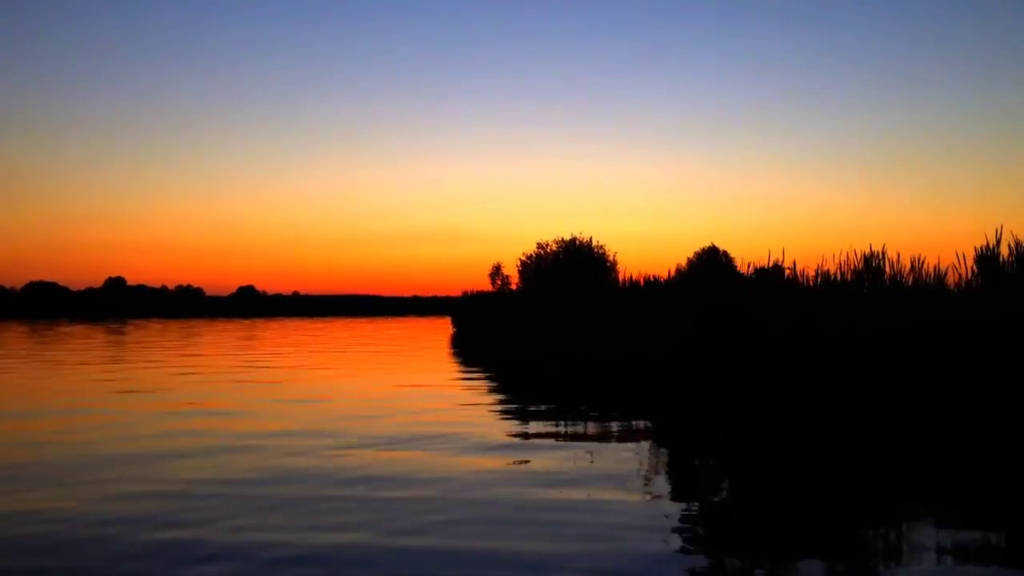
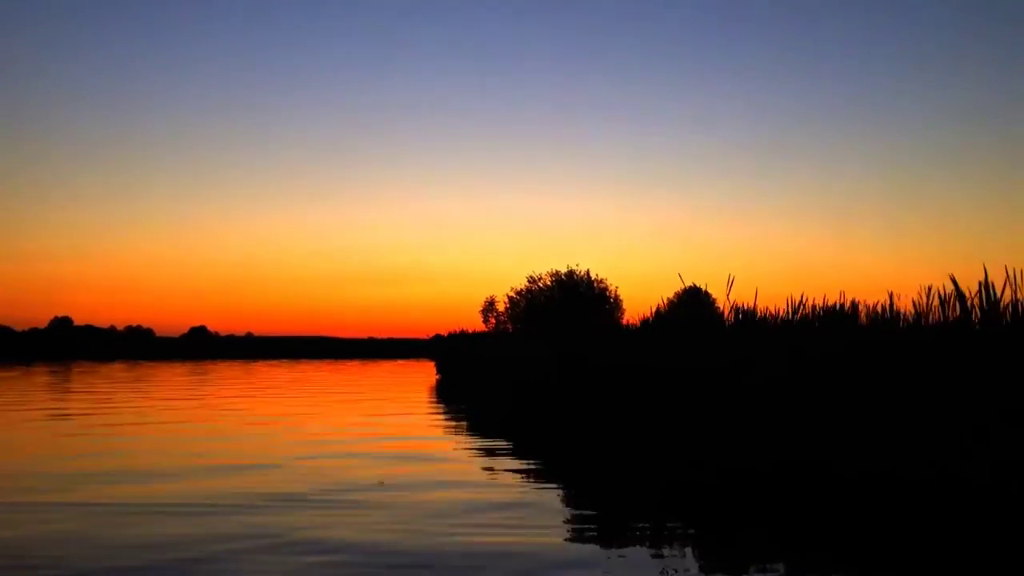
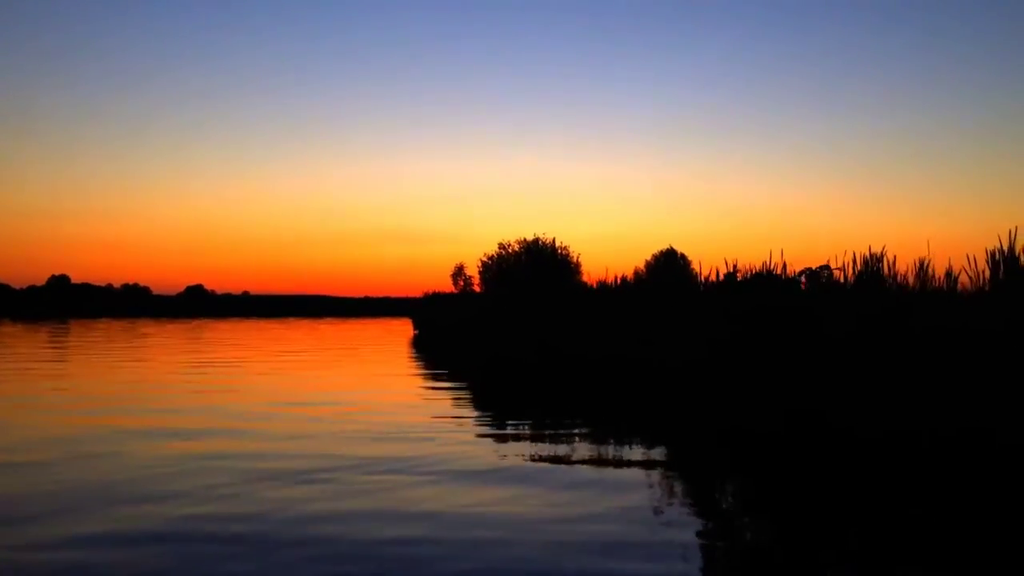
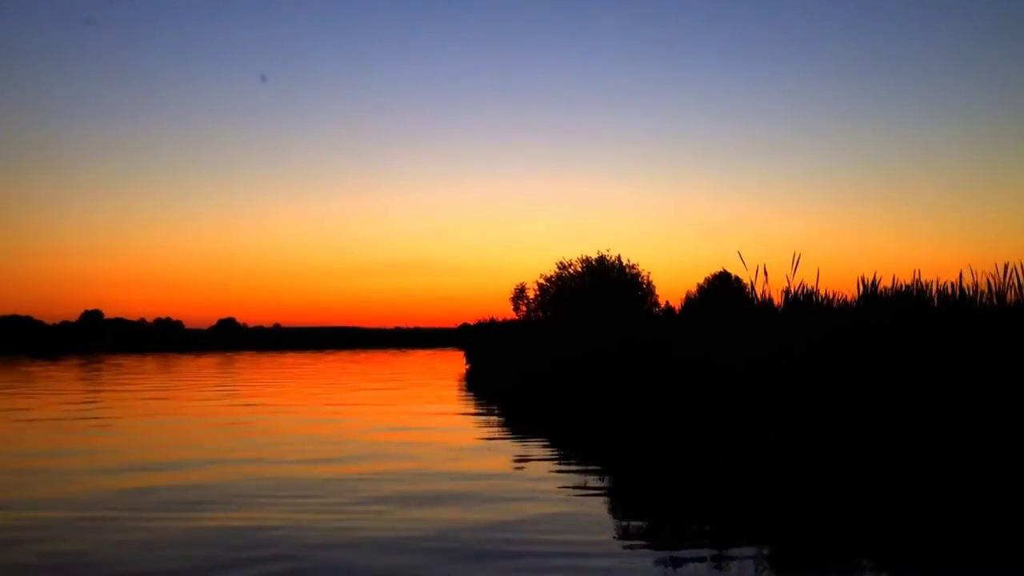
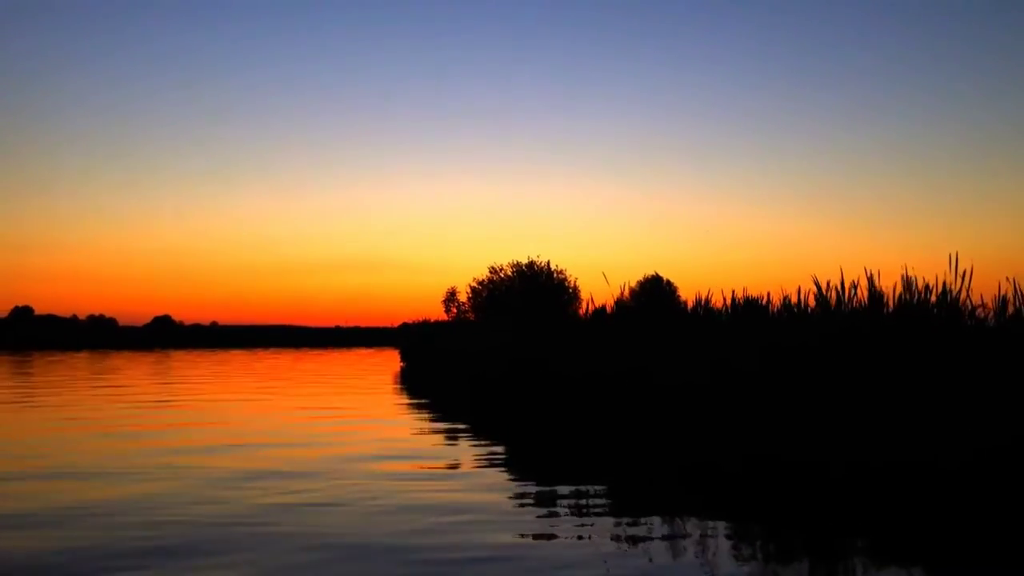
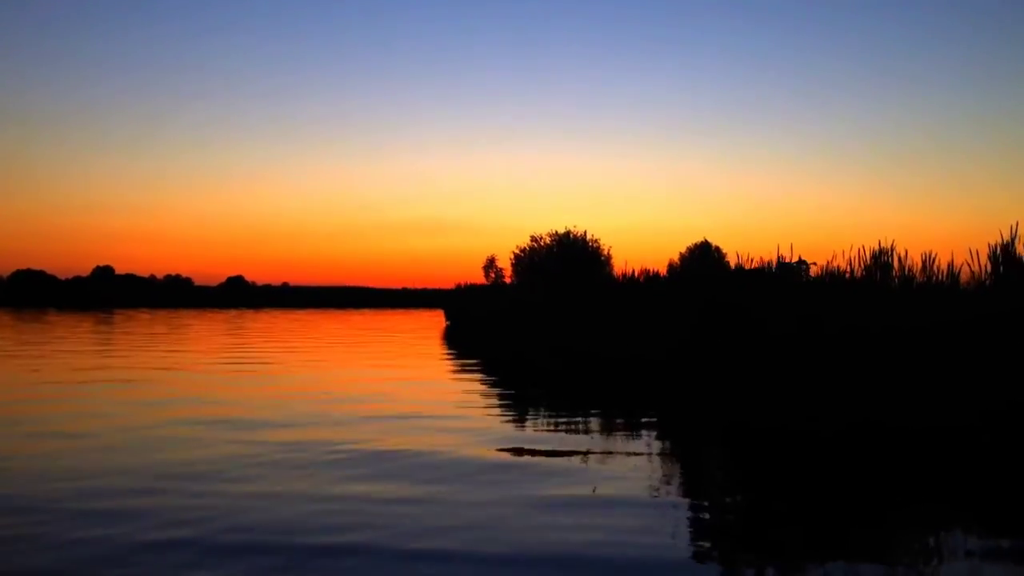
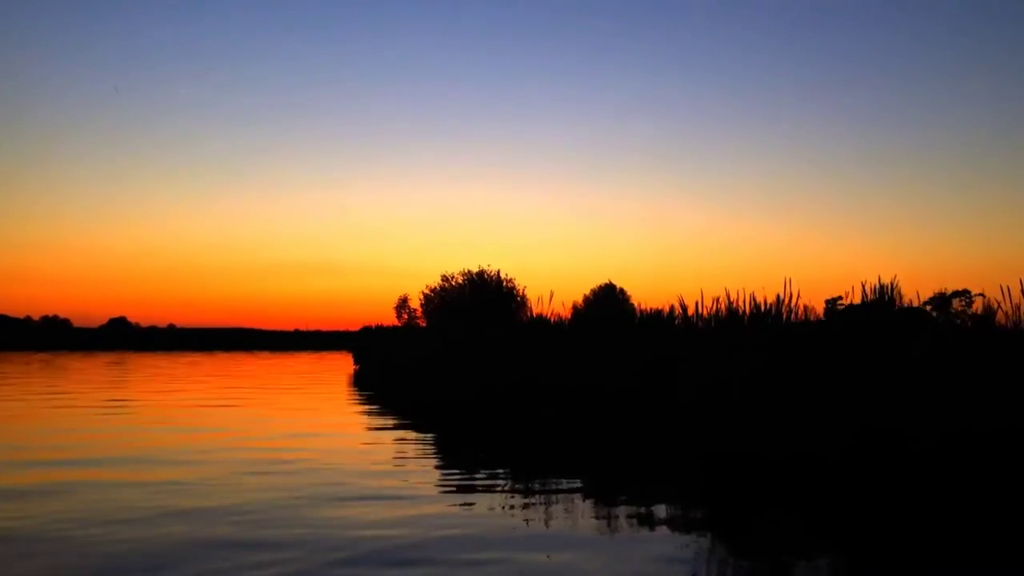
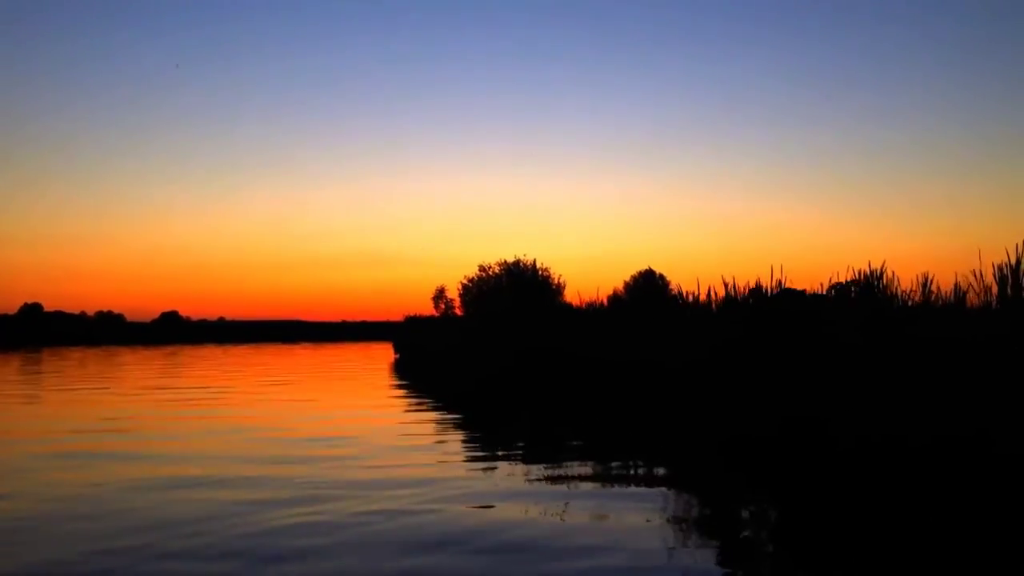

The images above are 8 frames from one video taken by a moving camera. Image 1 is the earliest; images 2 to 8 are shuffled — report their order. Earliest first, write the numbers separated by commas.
6, 3, 8, 7, 5, 2, 4
